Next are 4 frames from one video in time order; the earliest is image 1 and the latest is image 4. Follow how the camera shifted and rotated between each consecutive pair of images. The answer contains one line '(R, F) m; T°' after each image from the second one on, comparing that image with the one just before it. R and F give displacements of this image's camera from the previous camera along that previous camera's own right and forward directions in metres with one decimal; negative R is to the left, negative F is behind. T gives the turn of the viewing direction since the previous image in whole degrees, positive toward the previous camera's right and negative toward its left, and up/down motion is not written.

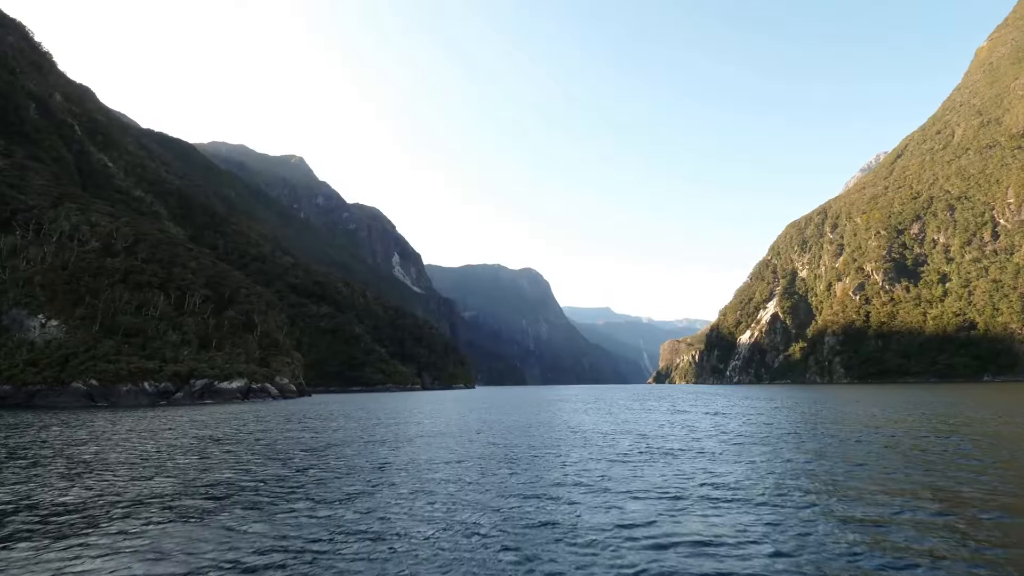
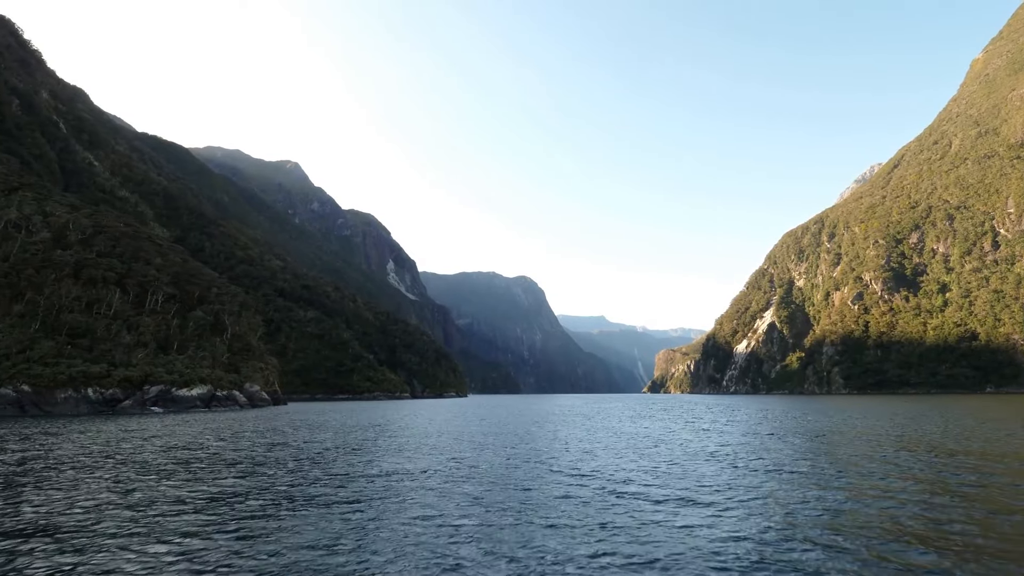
(+0.3, +7.2) m; 0°
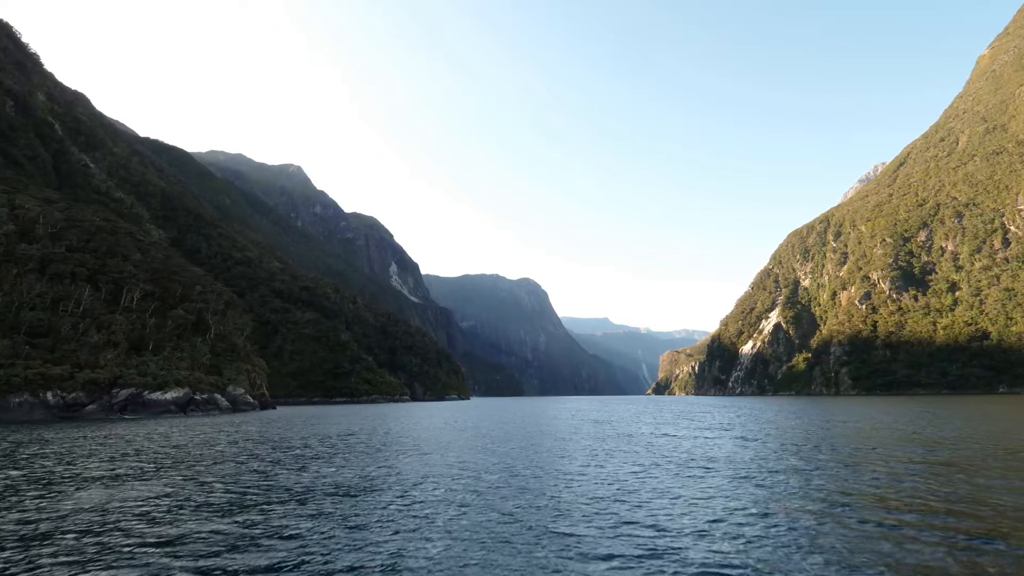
(+0.4, +5.2) m; 0°
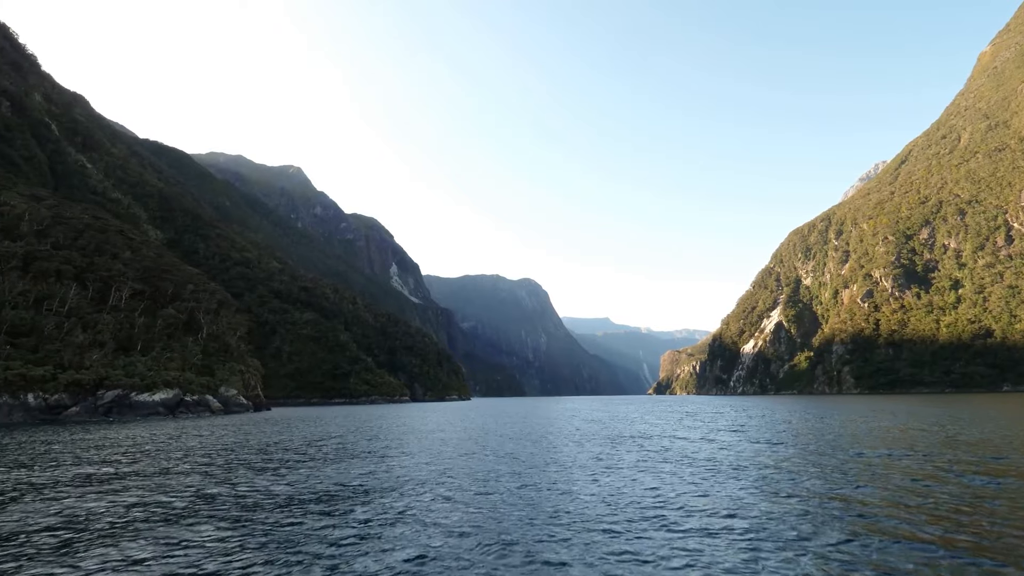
(+0.1, +2.1) m; 0°
